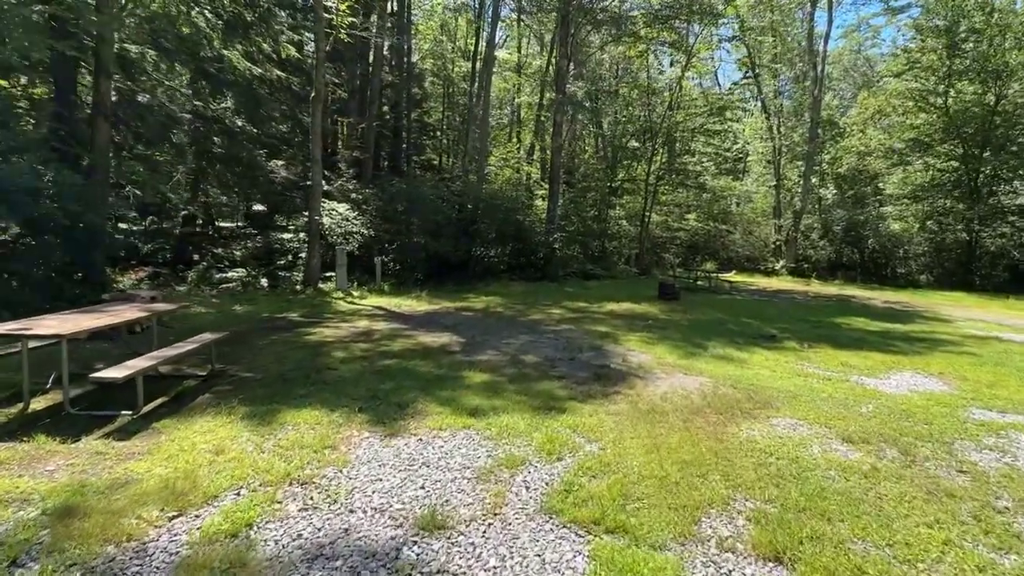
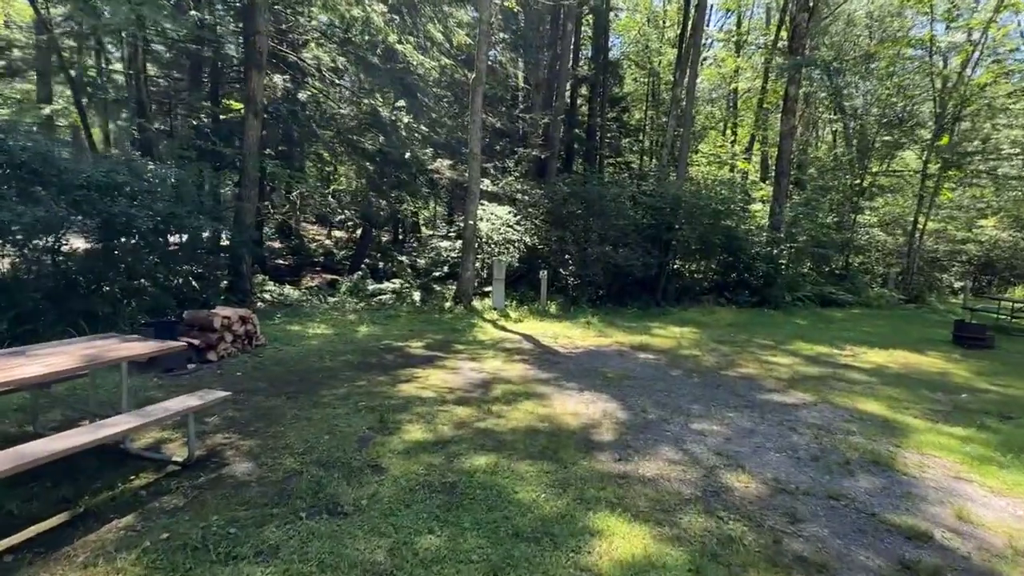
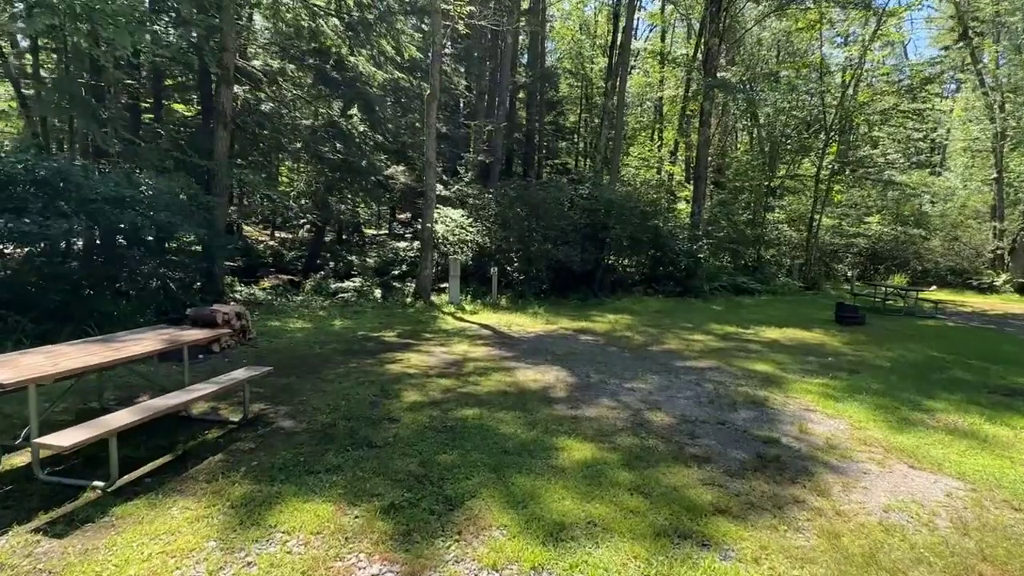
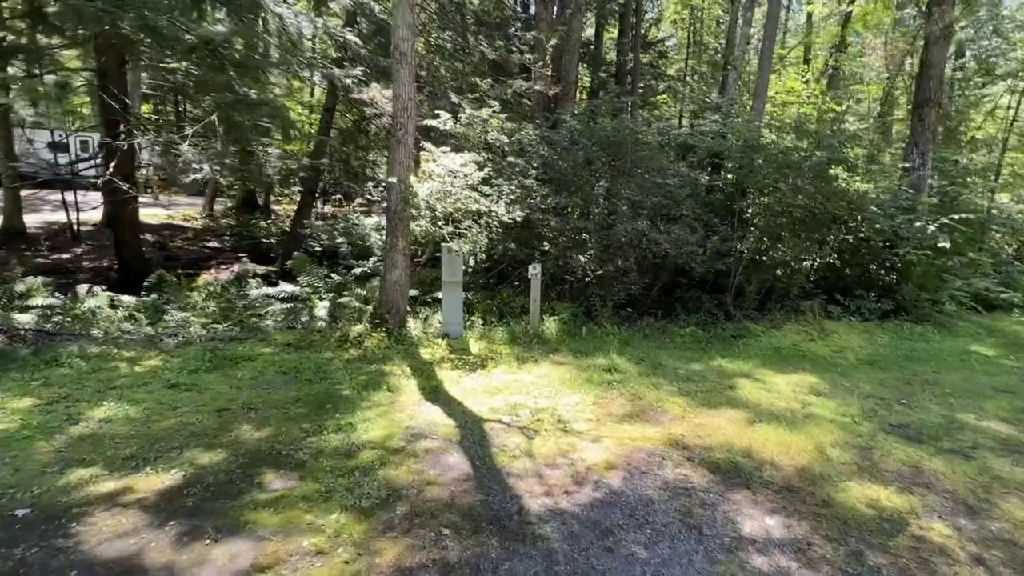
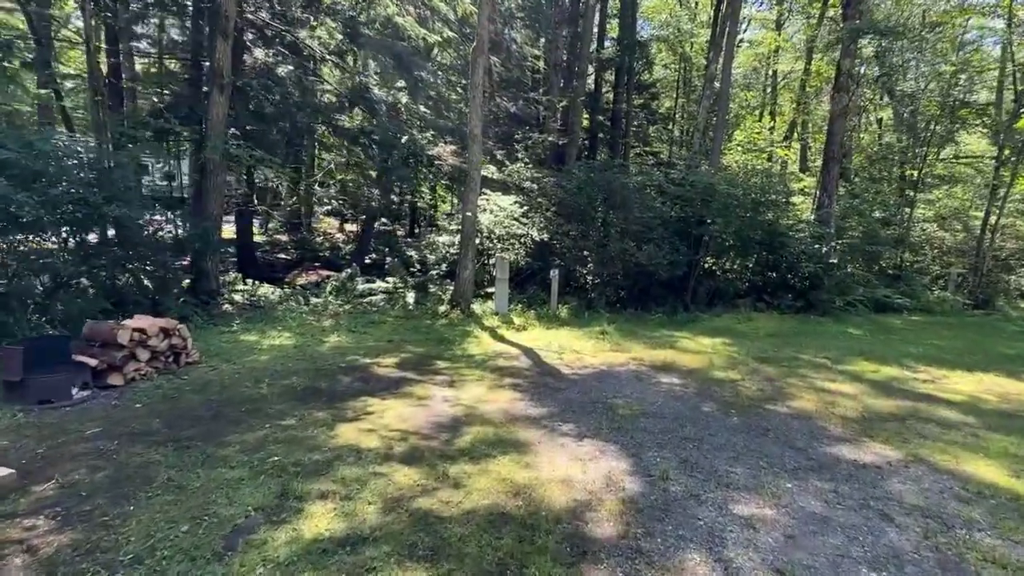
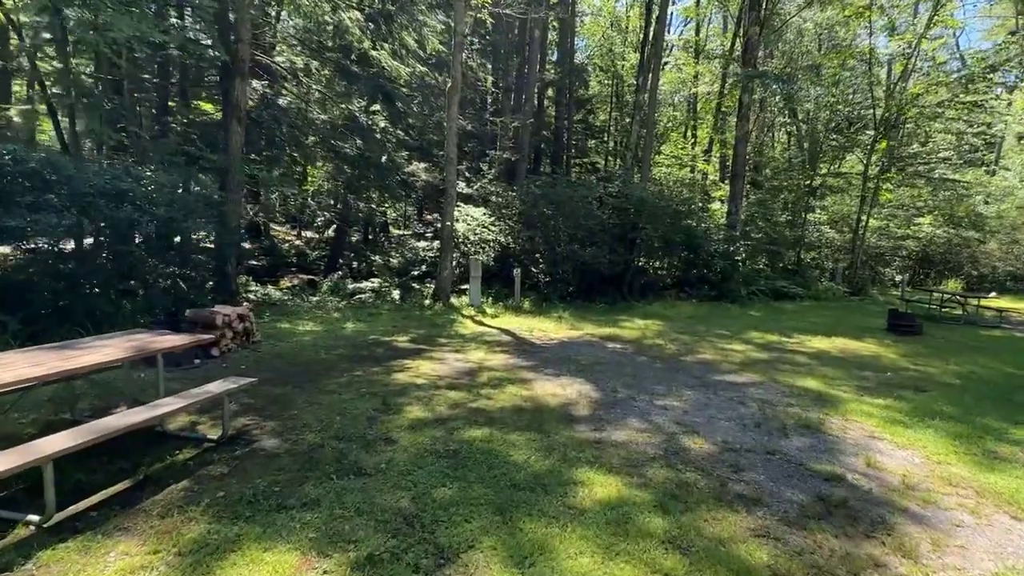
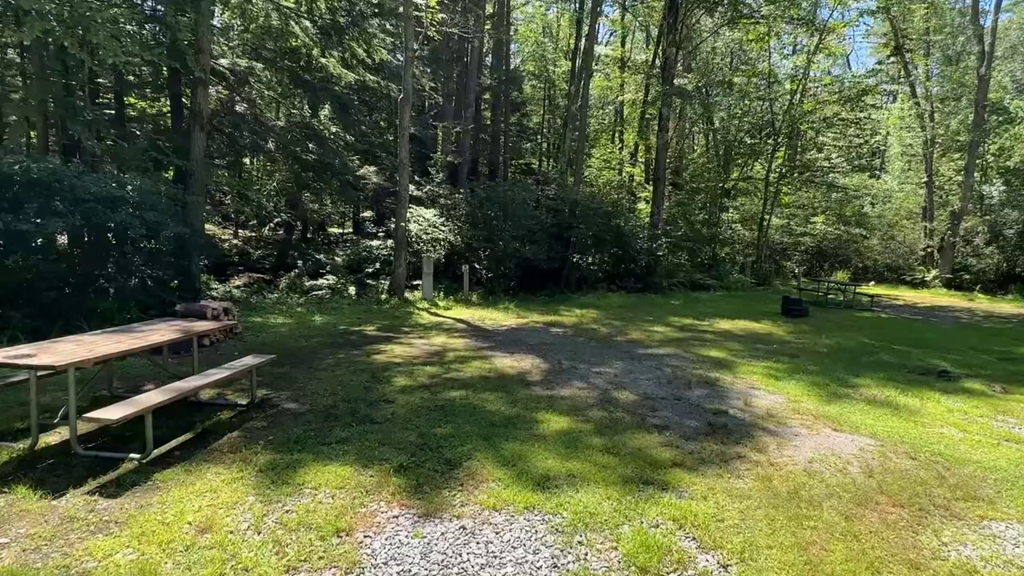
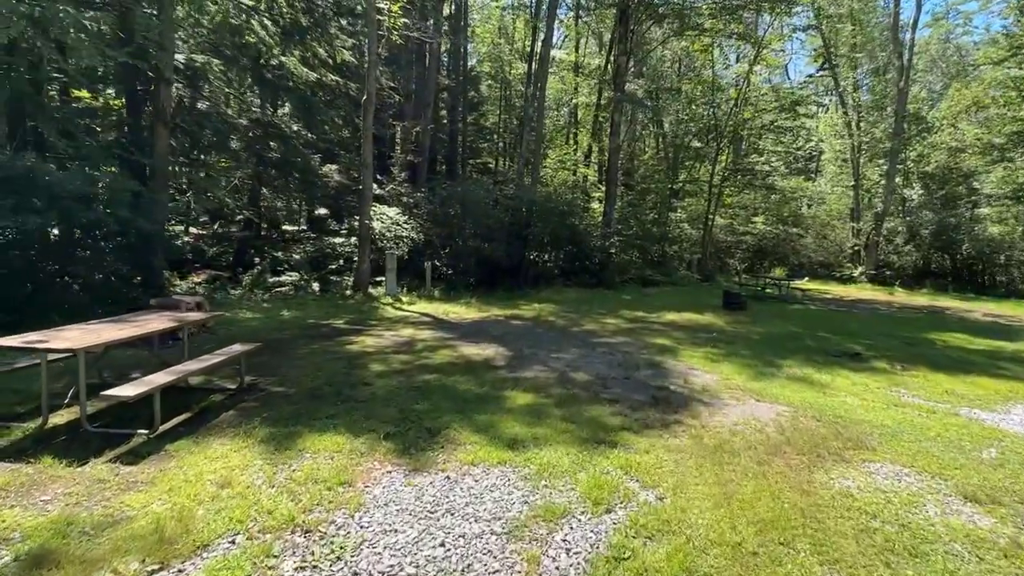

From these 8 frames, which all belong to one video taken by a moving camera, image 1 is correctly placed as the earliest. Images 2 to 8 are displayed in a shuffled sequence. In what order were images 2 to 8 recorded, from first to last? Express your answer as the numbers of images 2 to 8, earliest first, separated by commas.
8, 7, 3, 6, 2, 5, 4
